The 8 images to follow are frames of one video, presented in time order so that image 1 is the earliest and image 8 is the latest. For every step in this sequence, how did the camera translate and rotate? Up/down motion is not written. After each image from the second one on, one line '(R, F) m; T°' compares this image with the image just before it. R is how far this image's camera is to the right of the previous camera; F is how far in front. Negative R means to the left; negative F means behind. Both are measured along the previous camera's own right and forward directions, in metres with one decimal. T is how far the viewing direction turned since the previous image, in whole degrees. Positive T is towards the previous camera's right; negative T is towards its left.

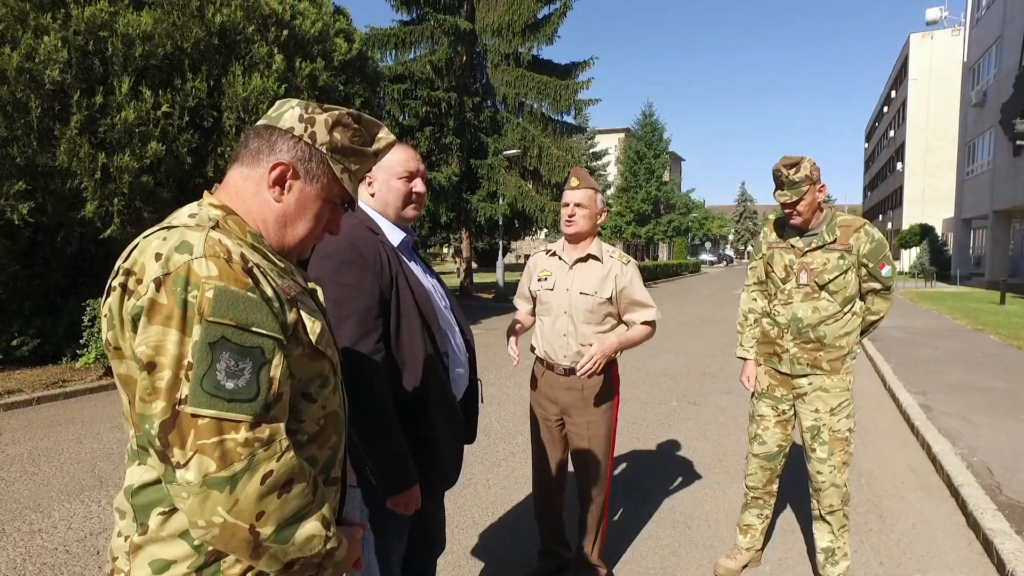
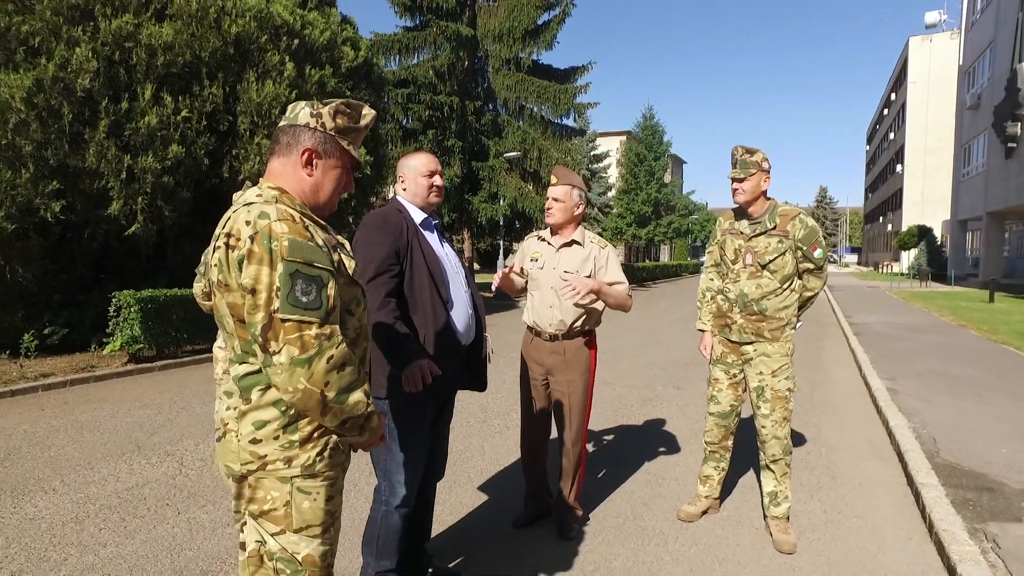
(+0.1, -0.5) m; 0°
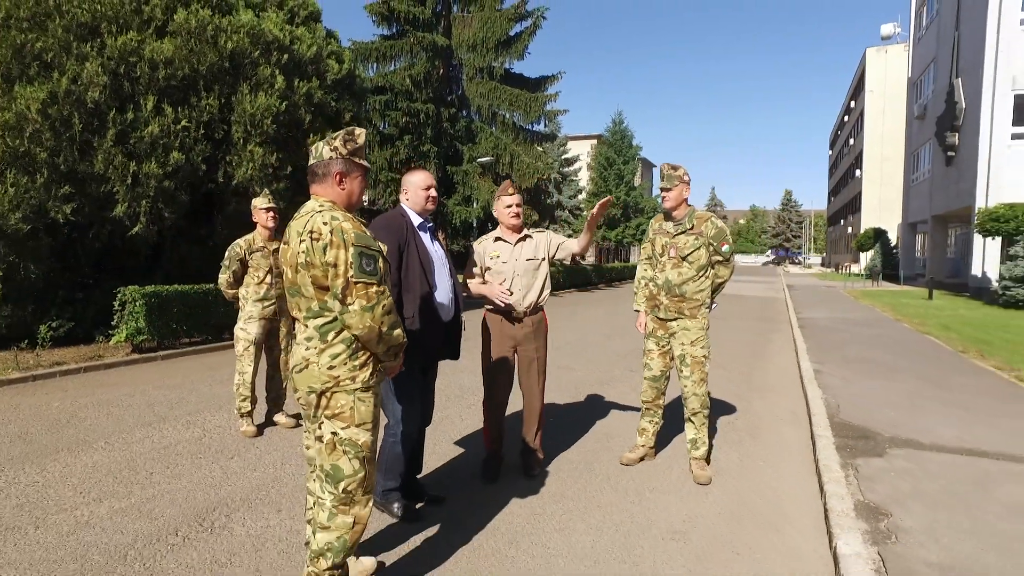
(0.0, -0.9) m; +2°
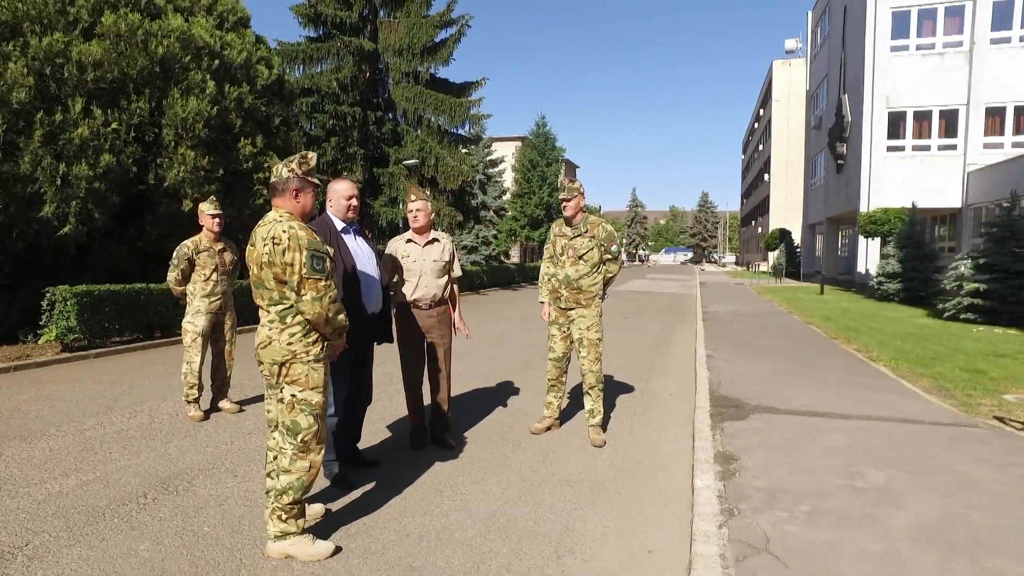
(0.0, -0.8) m; +6°
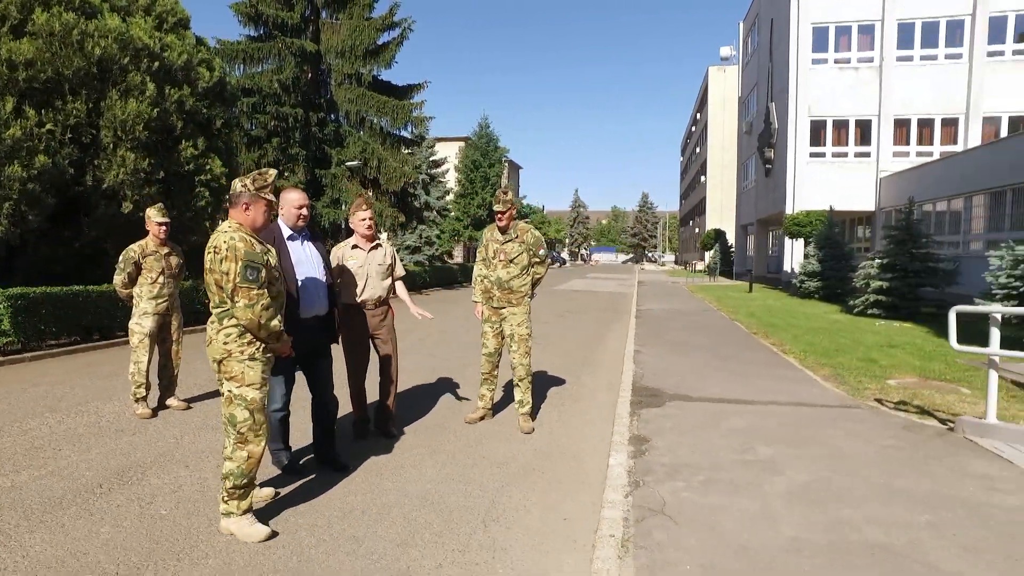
(+0.1, -0.5) m; +5°
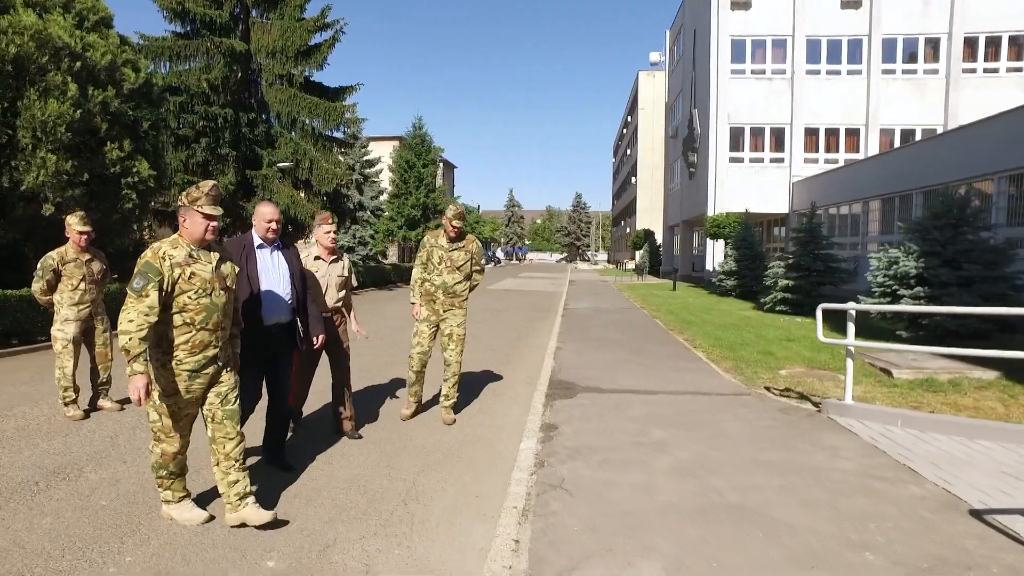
(+0.1, -0.5) m; +5°
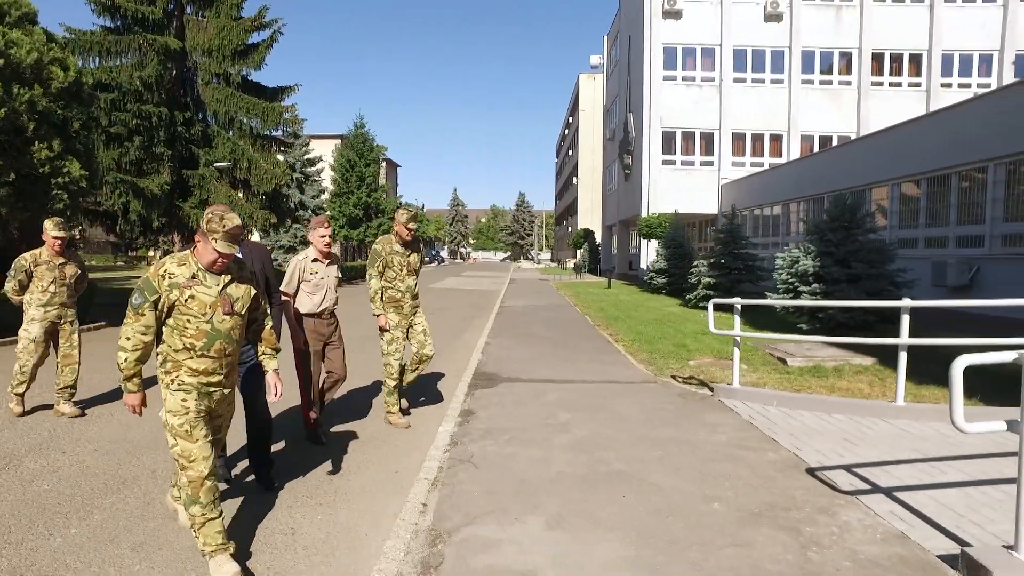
(+0.2, -0.6) m; +5°
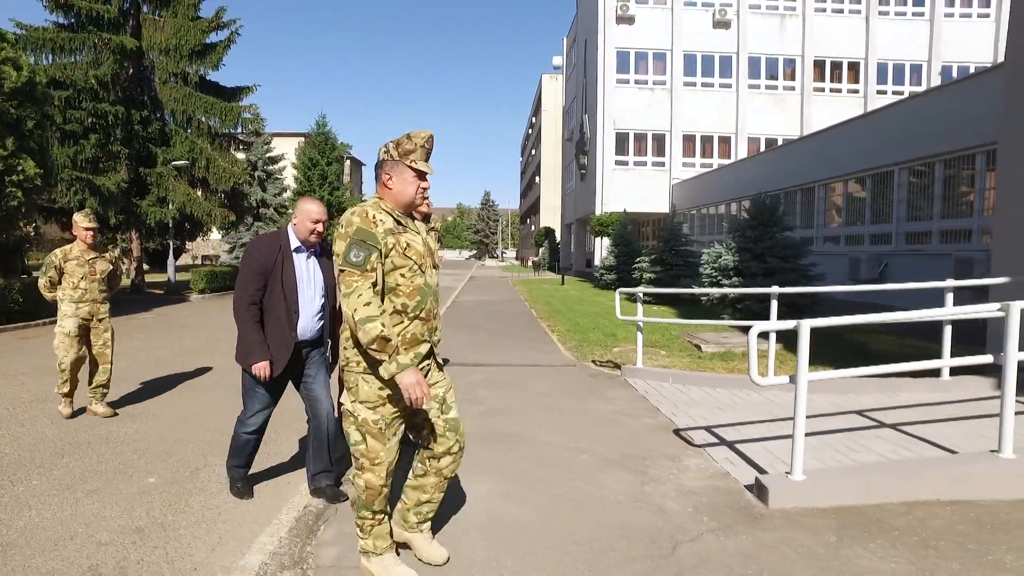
(+0.5, -0.8) m; +3°
